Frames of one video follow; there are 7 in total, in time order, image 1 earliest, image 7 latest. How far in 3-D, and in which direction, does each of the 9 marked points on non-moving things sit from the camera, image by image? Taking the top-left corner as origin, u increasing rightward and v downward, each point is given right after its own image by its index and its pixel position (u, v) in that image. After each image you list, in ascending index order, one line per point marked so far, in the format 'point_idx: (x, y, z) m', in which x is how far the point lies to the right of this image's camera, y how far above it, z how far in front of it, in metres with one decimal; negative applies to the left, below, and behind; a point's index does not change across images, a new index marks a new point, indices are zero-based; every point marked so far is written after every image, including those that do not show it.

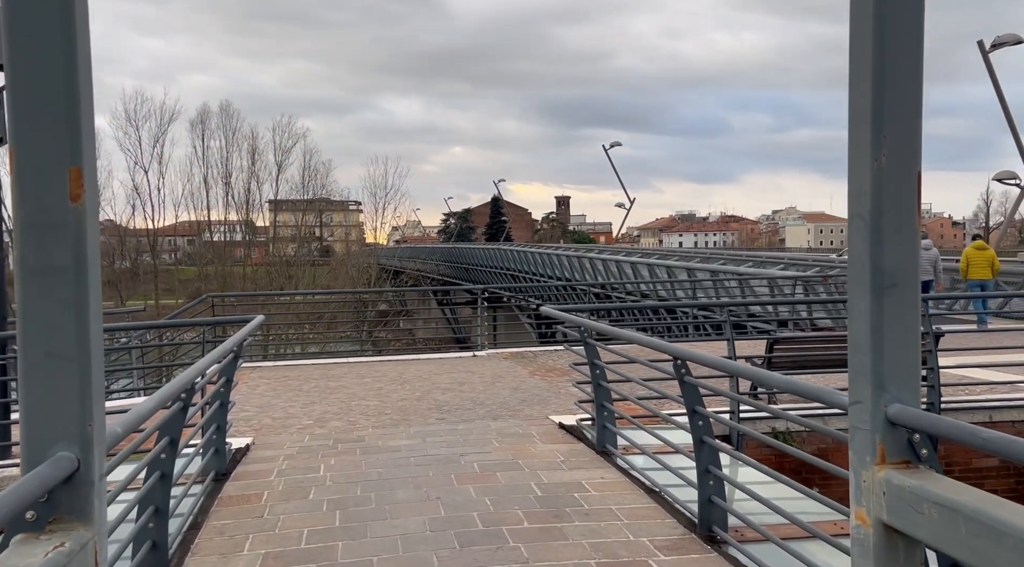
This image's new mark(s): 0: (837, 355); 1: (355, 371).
0: (+3.0, -0.7, +7.6) m
1: (-2.1, -1.2, +11.1) m
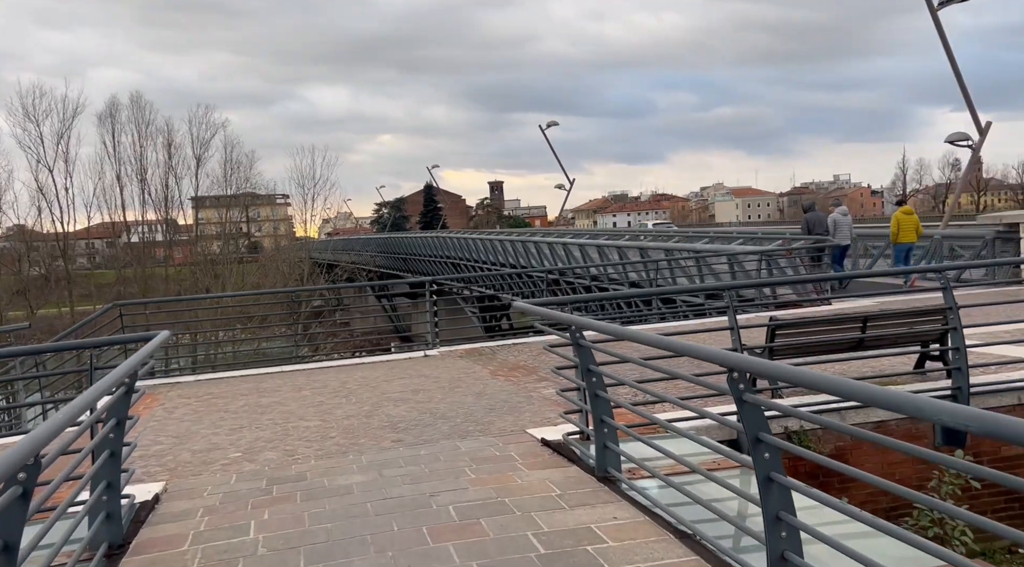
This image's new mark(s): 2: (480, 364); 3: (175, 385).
0: (+2.7, -0.5, +6.7) m
1: (-2.6, -1.2, +9.8) m
2: (-0.4, -1.0, +10.1) m
3: (-4.1, -1.3, +10.1) m
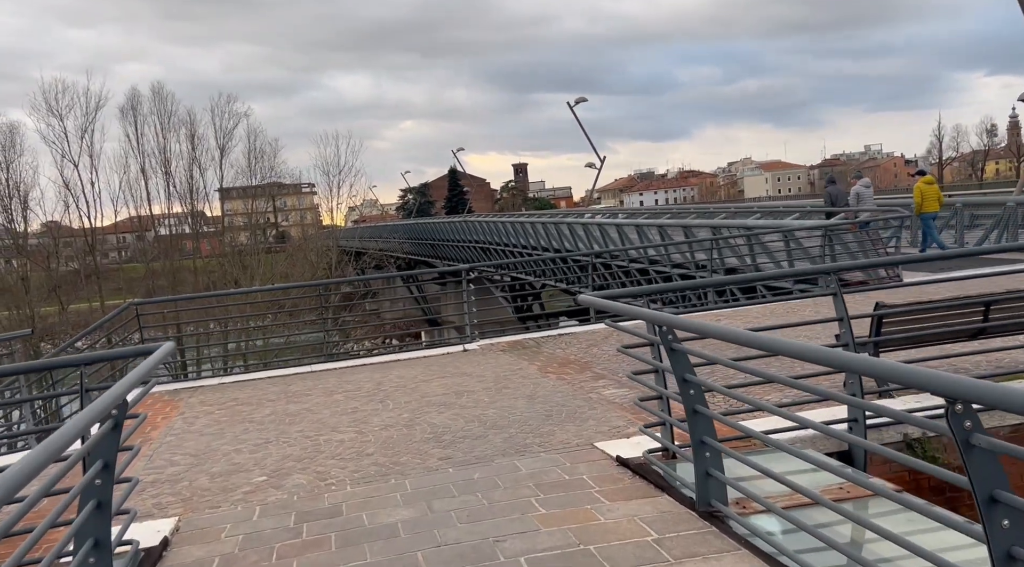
0: (+3.1, -0.3, +5.7) m
1: (-2.1, -1.1, +9.0) m
2: (+0.1, -0.9, +9.2) m
3: (-3.6, -1.2, +9.4) m
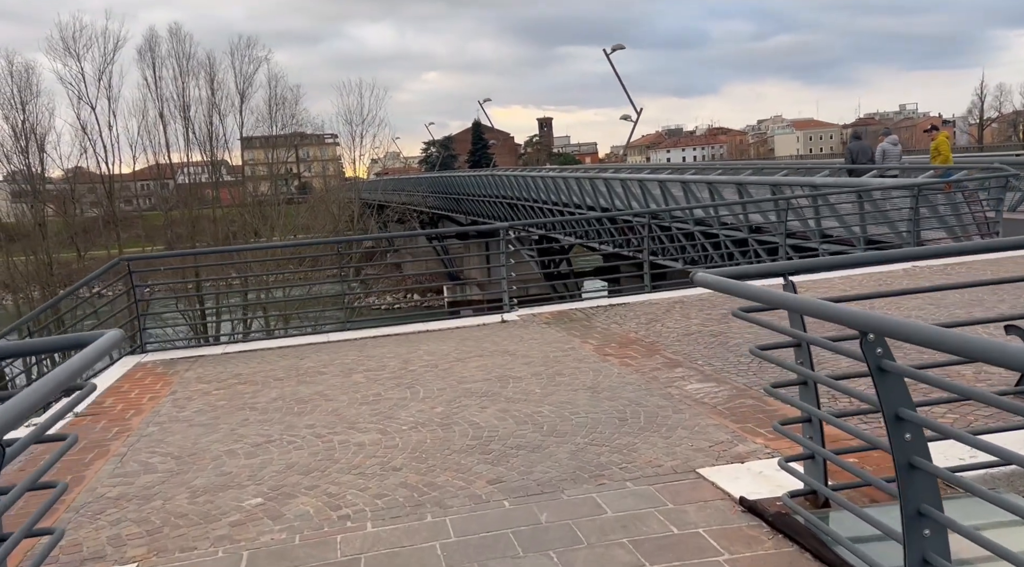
0: (+3.5, -0.2, +4.2) m
1: (-1.6, -0.7, +7.7) m
2: (+0.6, -0.5, +7.9) m
3: (-3.1, -0.8, +8.1) m
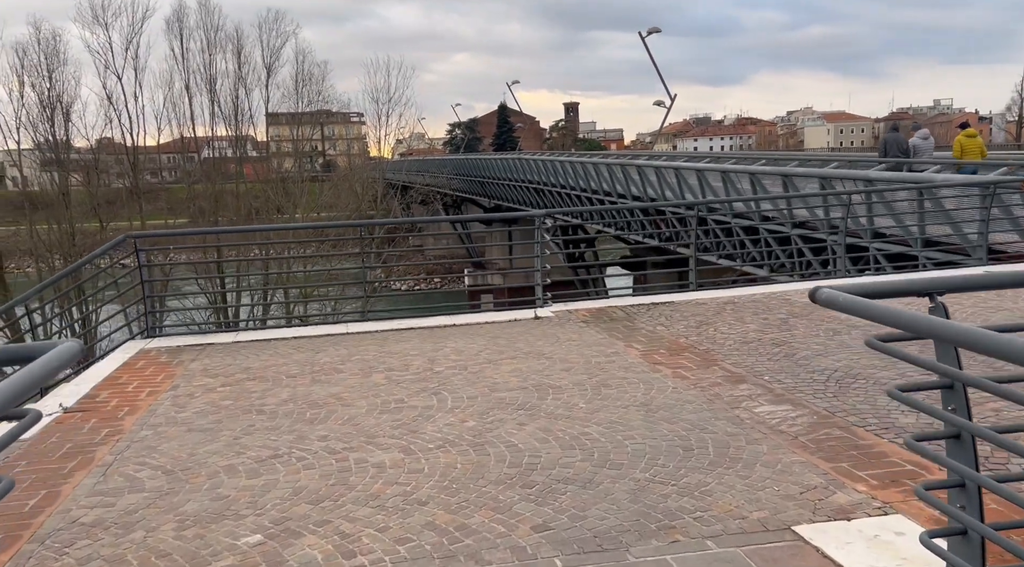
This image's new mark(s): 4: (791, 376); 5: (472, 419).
0: (+3.7, -0.3, +3.4) m
1: (-1.3, -0.6, +7.0) m
2: (+0.9, -0.5, +7.1) m
3: (-2.8, -0.6, +7.5) m
4: (+1.9, -0.6, +5.6) m
5: (-0.2, -0.8, +4.9) m
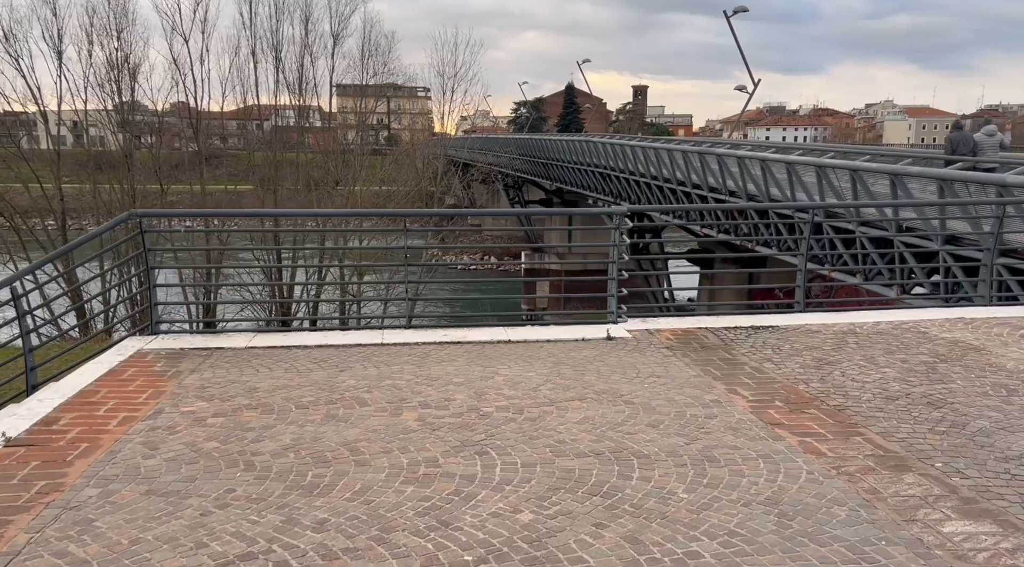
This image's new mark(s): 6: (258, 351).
0: (+4.0, -0.7, +1.7) m
1: (-0.8, -0.7, +5.6) m
2: (+1.4, -0.6, +5.6) m
3: (-2.3, -0.6, +6.2) m
4: (+2.2, -0.9, +4.0) m
5: (+0.1, -1.0, +3.5) m
6: (-2.0, -0.5, +6.5) m
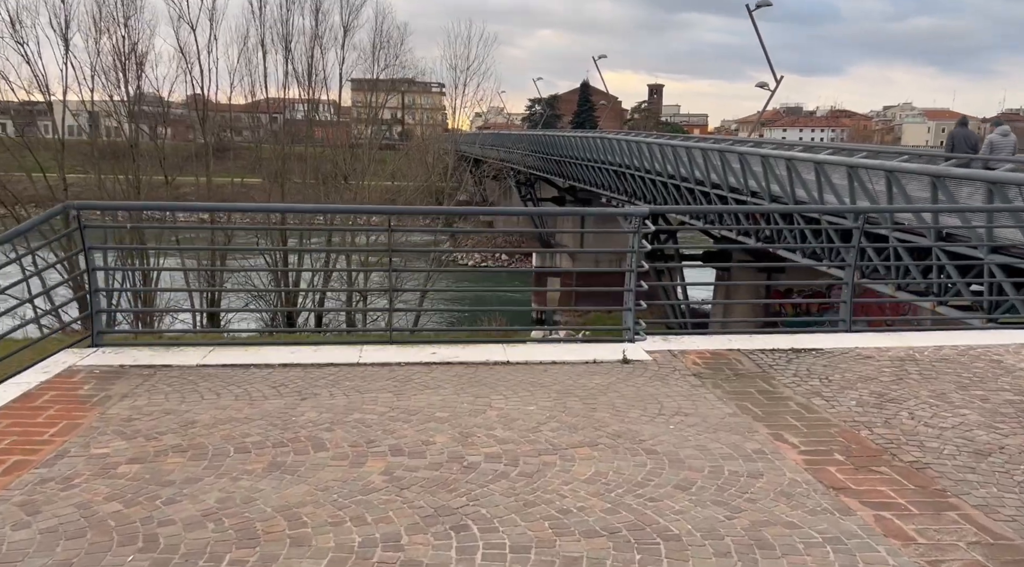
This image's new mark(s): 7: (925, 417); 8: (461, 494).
0: (+3.9, -0.9, +0.6) m
1: (-0.9, -0.7, +4.6) m
2: (+1.4, -0.8, +4.6) m
3: (-2.3, -0.6, +5.2) m
4: (+2.2, -1.0, +2.9) m
5: (0.0, -1.1, +2.5) m
6: (-2.0, -0.6, +5.6) m
7: (+2.4, -0.7, +4.7) m
8: (-0.2, -0.9, +3.6) m
